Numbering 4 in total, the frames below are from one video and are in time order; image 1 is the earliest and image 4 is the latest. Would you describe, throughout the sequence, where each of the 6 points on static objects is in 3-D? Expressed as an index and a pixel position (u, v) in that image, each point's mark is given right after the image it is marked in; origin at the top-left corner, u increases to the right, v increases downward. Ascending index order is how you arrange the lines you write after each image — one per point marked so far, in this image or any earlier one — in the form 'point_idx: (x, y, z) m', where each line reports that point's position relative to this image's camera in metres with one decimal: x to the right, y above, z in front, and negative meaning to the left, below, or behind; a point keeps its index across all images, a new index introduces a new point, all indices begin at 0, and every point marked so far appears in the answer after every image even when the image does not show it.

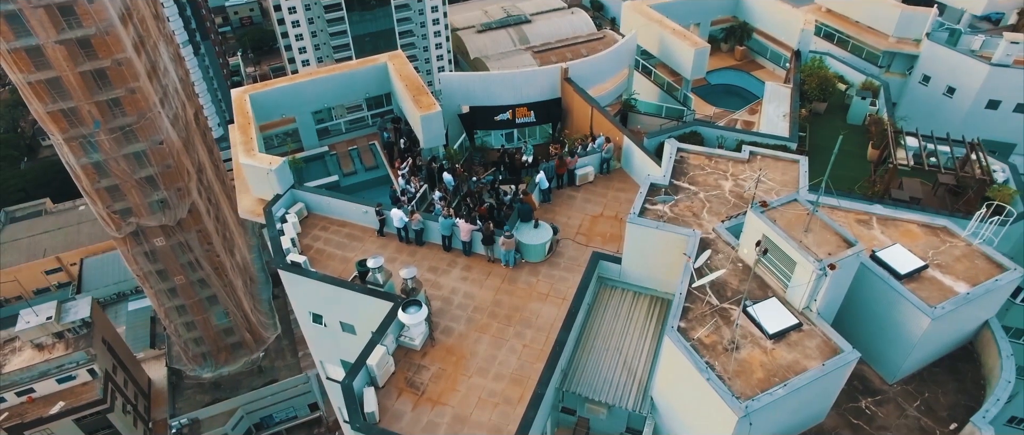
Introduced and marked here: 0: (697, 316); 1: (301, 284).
0: (+4.6, -2.4, +14.9) m
1: (-6.9, -2.2, +19.5) m
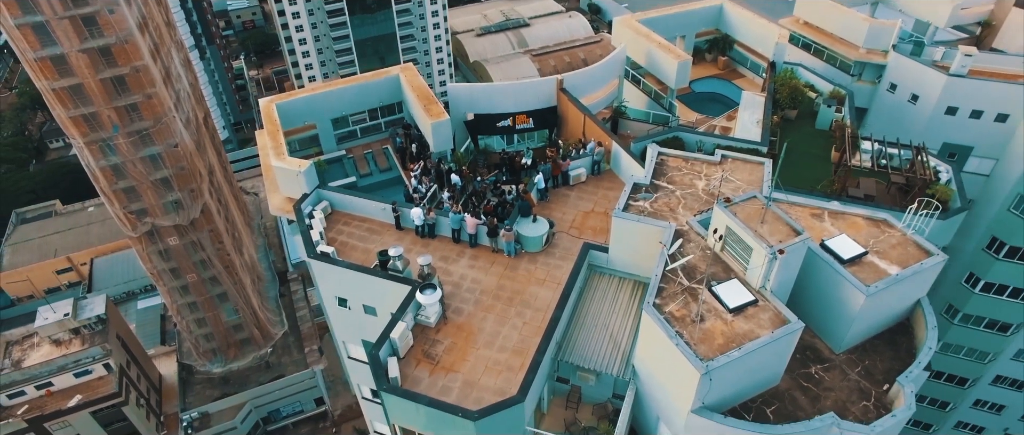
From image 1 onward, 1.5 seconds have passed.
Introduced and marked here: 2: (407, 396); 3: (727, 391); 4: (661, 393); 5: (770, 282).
0: (+4.7, -2.3, +17.7) m
1: (-6.8, -2.0, +22.3) m
2: (-3.1, -5.2, +17.4) m
3: (+6.1, -4.9, +16.8) m
4: (+4.5, -5.3, +17.8) m
5: (+7.6, -1.9, +17.4) m
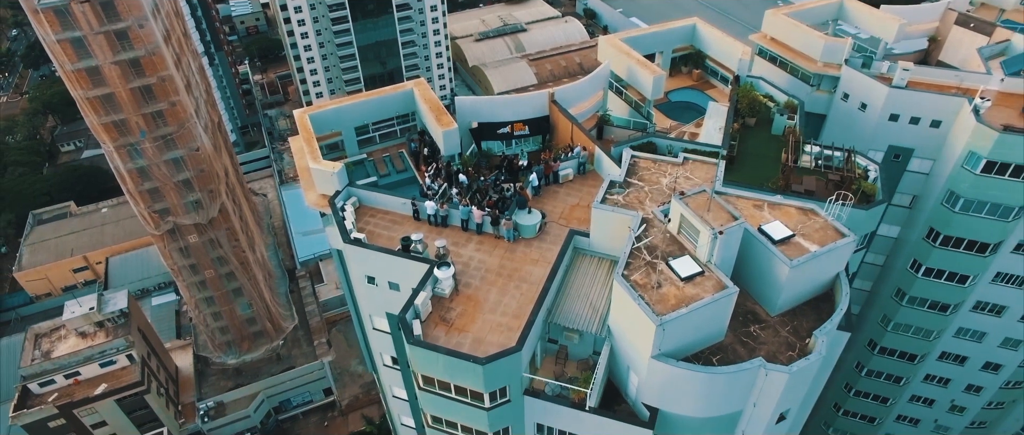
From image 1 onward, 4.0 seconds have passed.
0: (+4.7, -1.9, +22.5) m
1: (-6.9, -1.7, +27.0) m
2: (-3.1, -4.8, +22.1) m
3: (+6.1, -4.5, +21.6) m
4: (+4.5, -4.9, +22.6) m
5: (+7.5, -1.5, +22.2) m
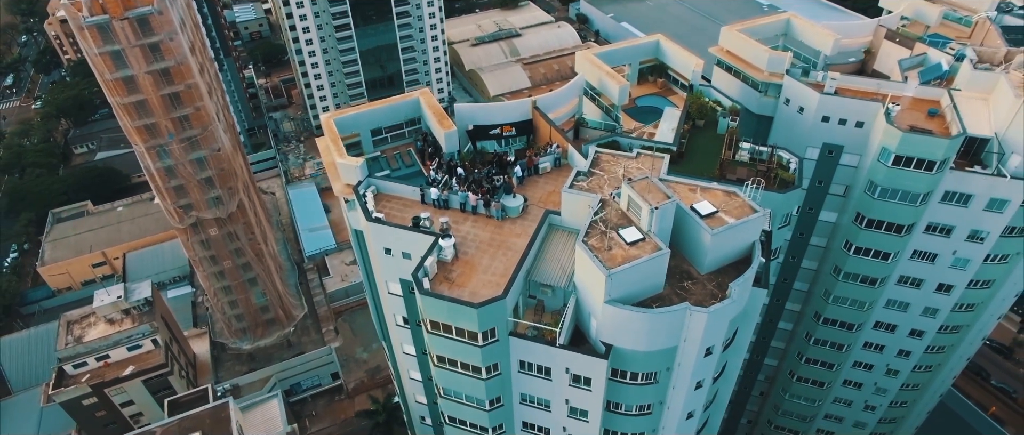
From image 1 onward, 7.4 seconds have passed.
0: (+4.0, -0.9, +29.3) m
1: (-7.5, -0.7, +33.8) m
2: (-3.7, -3.9, +28.9) m
3: (+5.4, -3.5, +28.4) m
4: (+3.8, -3.9, +29.4) m
5: (+6.9, -0.5, +29.0) m
